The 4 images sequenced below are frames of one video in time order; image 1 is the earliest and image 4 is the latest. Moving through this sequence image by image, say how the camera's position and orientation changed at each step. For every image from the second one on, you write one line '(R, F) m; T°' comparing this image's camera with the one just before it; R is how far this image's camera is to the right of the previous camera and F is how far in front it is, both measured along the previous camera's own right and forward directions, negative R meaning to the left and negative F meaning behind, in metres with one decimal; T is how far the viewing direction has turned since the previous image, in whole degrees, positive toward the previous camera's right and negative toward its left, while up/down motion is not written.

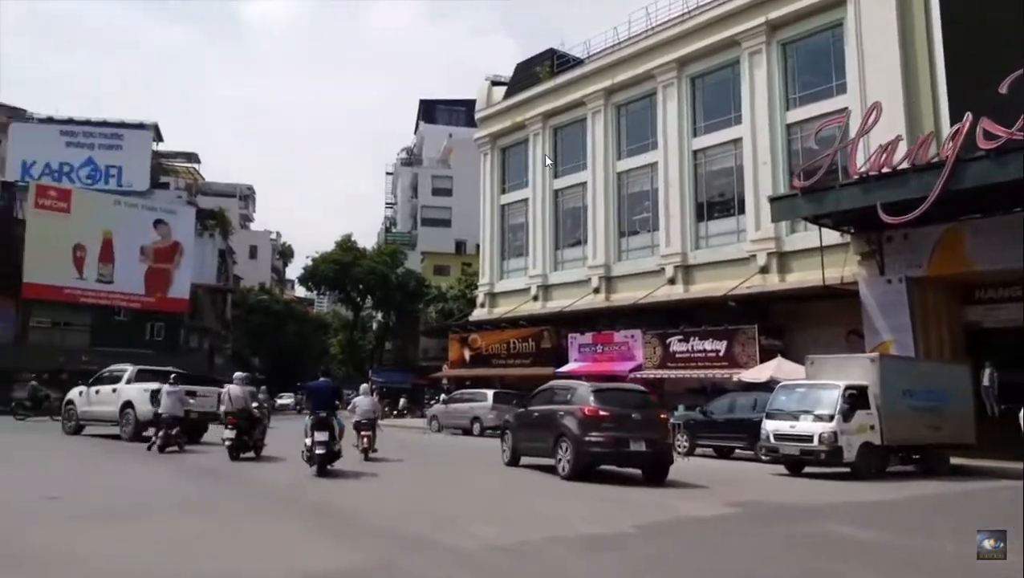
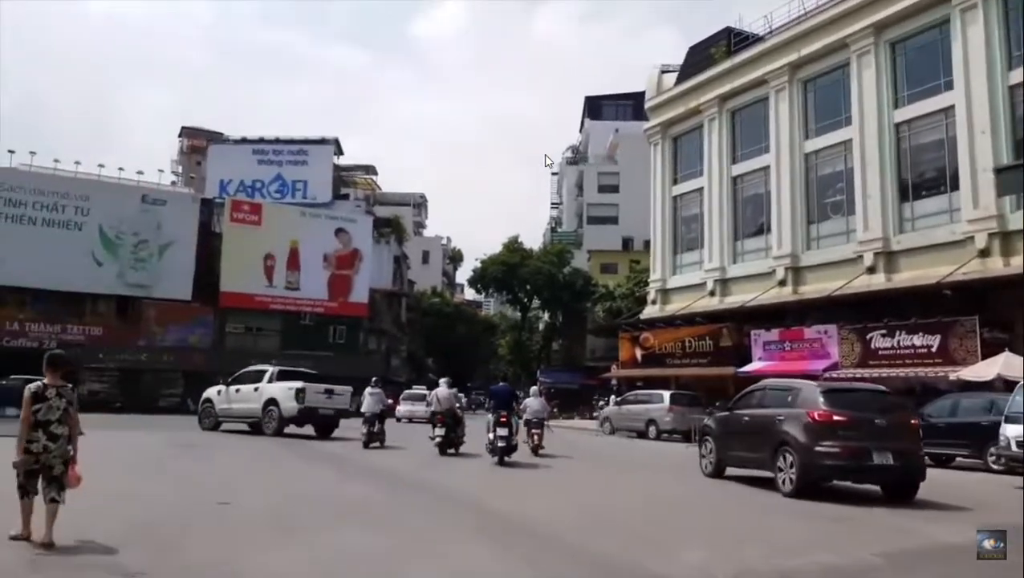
(-0.3, +1.0) m; -12°
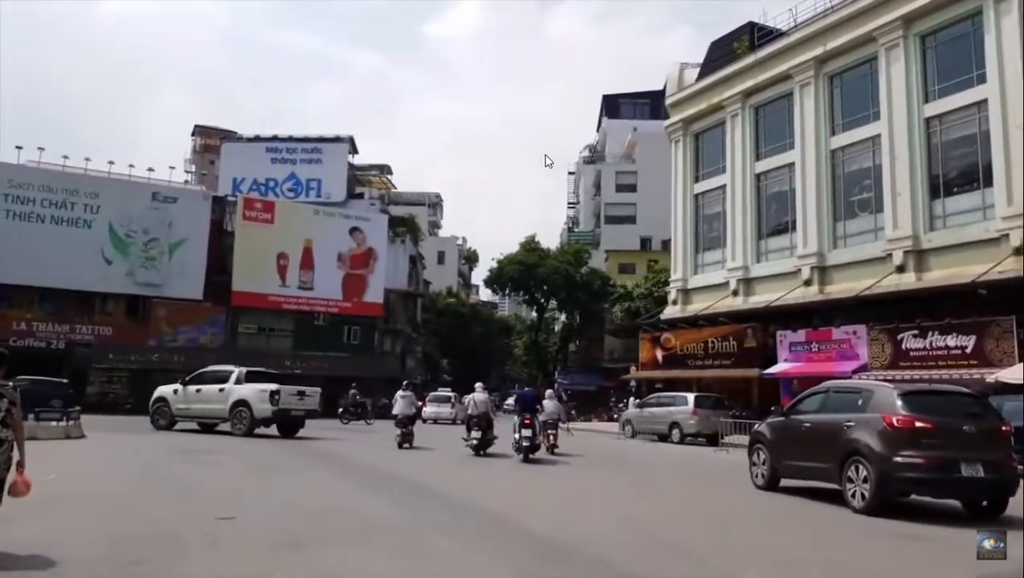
(-0.2, +0.6) m; -1°
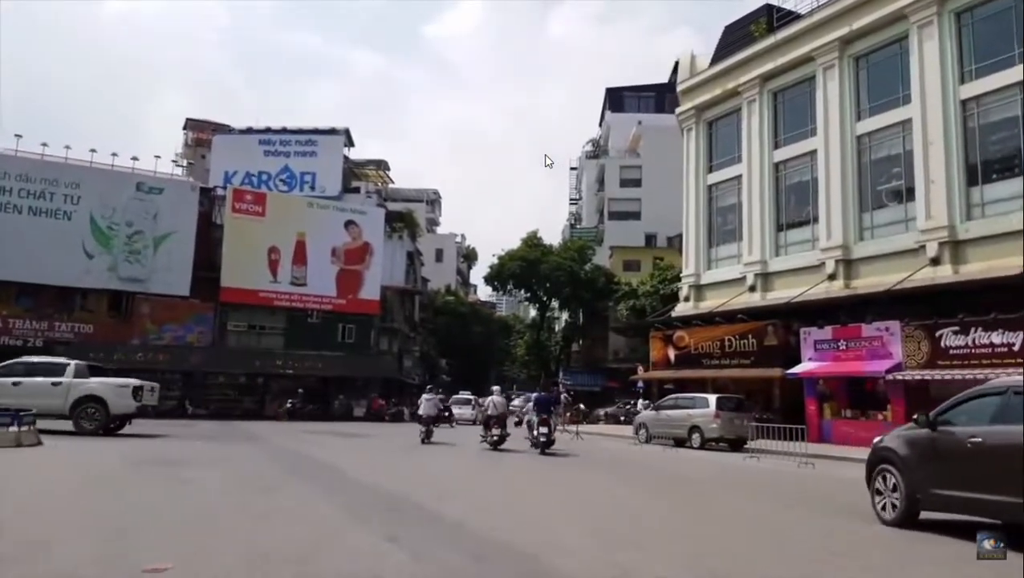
(-0.3, +1.8) m; 0°
